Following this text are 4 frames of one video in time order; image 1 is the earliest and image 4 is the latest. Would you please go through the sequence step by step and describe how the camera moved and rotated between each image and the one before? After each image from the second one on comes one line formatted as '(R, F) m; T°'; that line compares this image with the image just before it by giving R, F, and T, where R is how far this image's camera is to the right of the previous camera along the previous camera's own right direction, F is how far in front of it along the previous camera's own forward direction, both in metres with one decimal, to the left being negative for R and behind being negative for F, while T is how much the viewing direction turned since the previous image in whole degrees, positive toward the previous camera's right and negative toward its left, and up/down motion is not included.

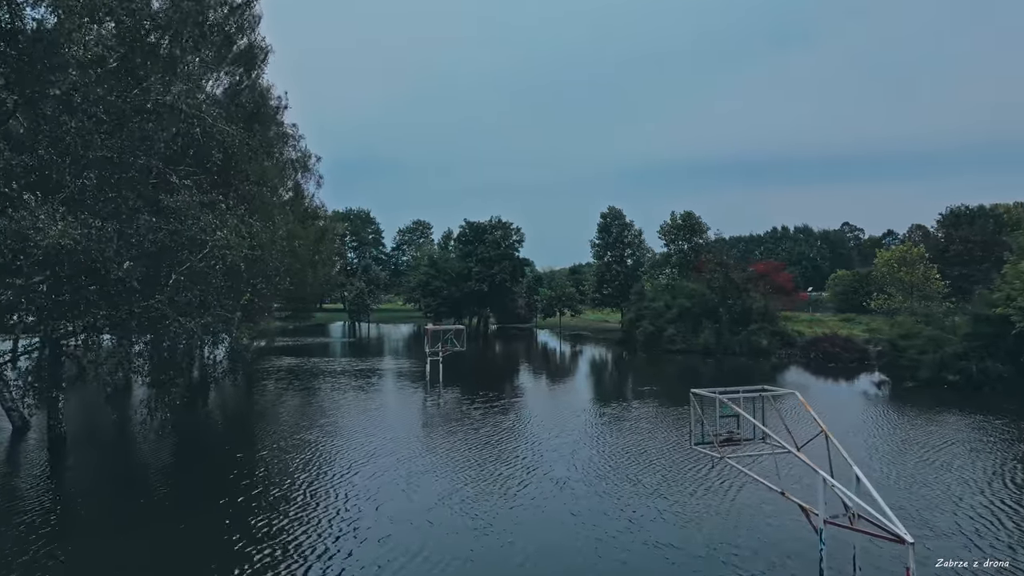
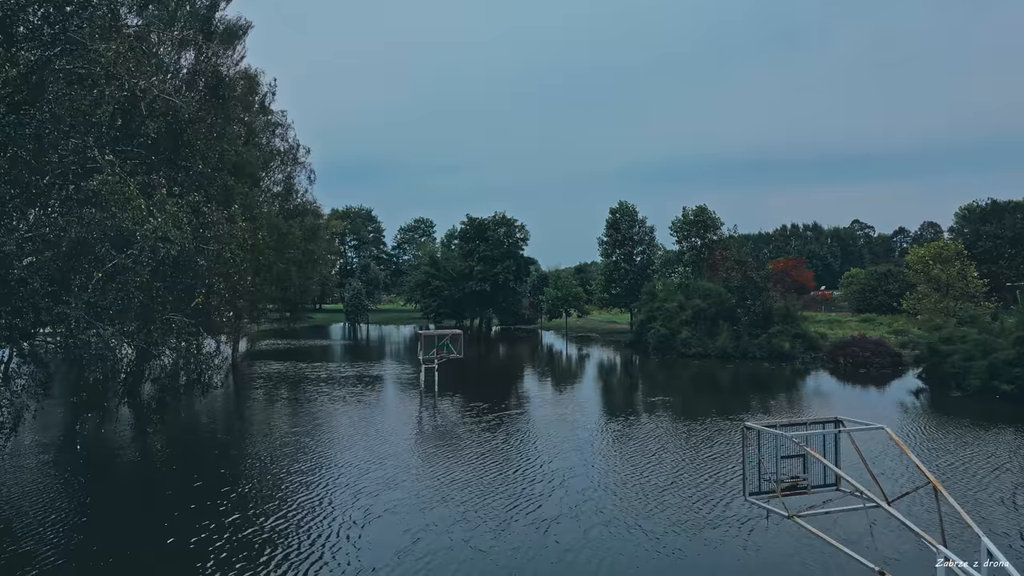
(+0.1, +3.1) m; 0°
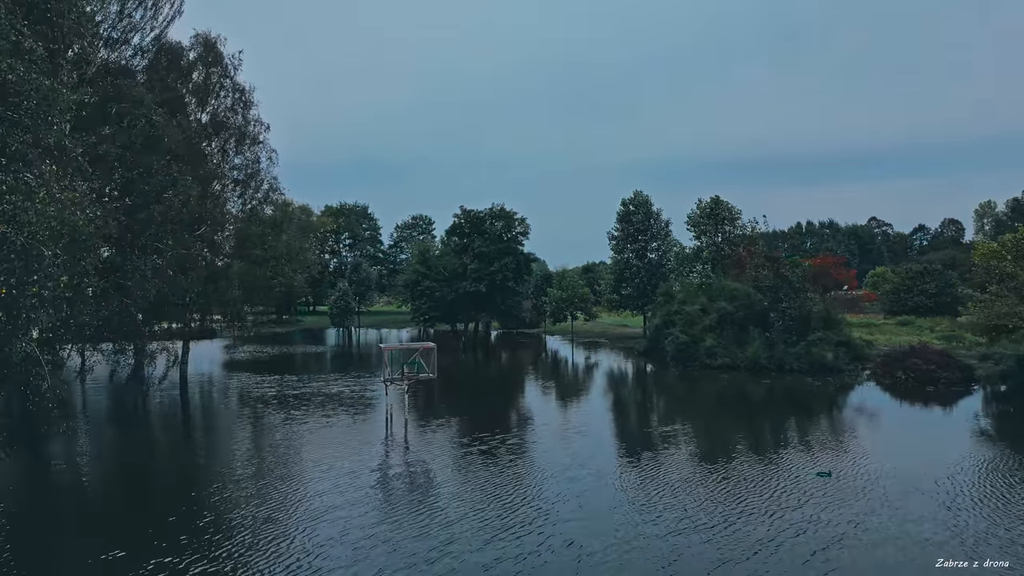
(+0.7, +6.2) m; -1°
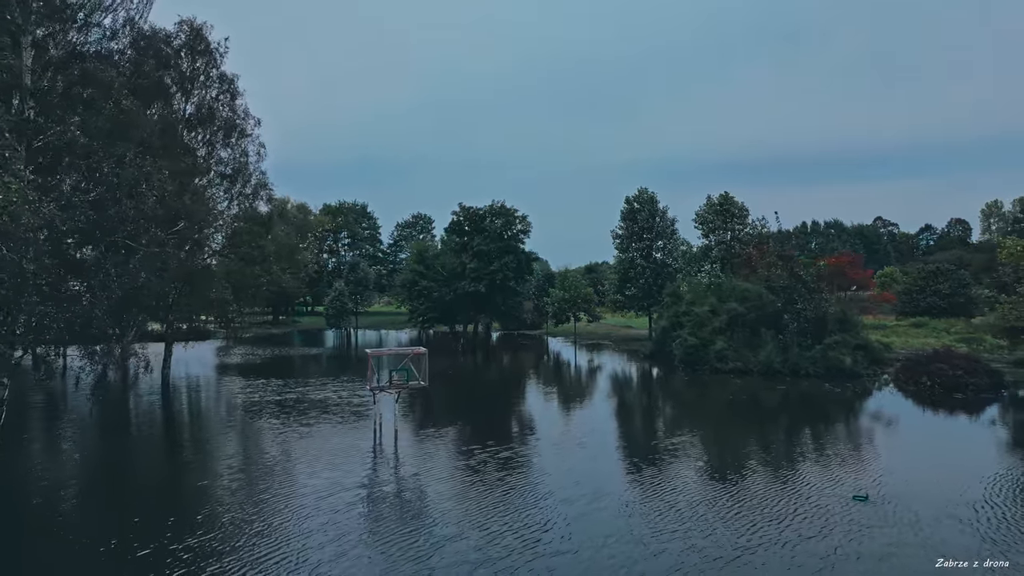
(+0.1, +1.9) m; 0°
